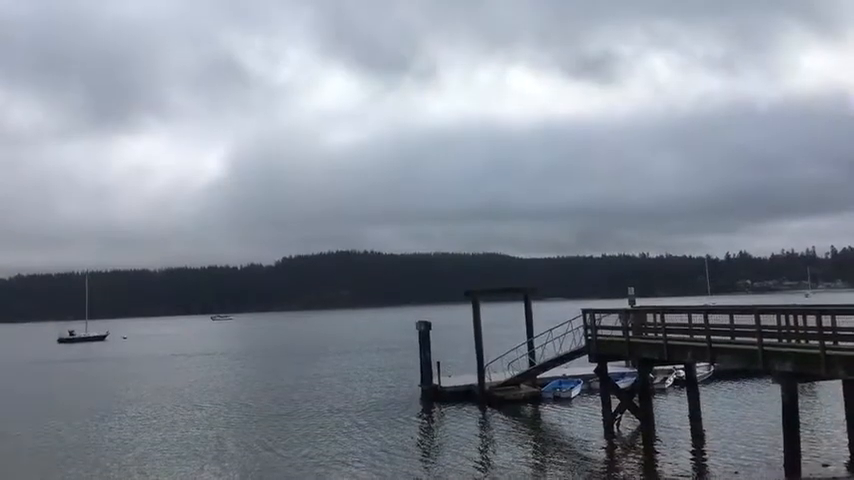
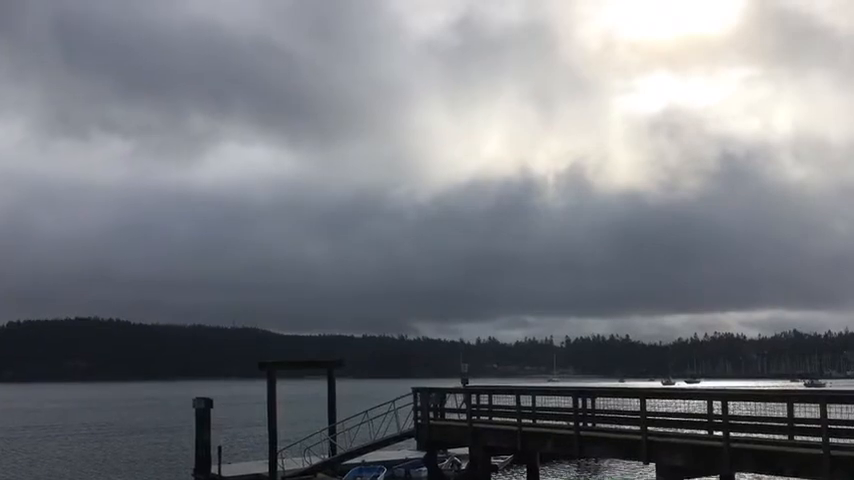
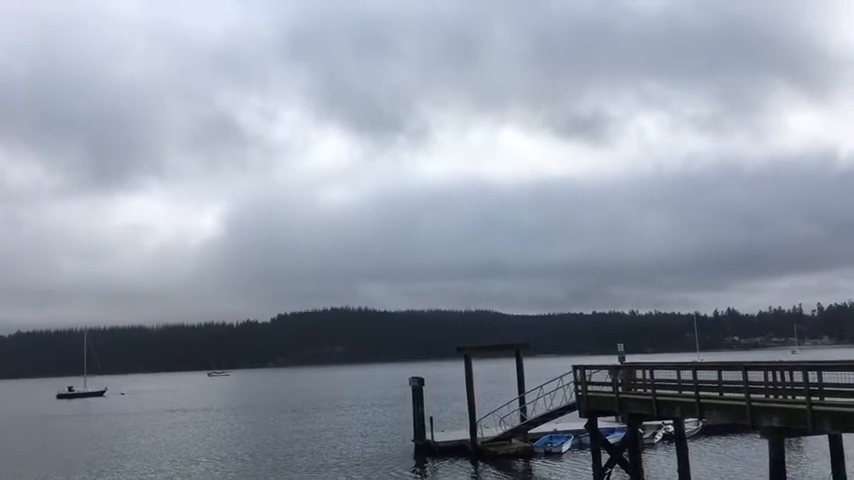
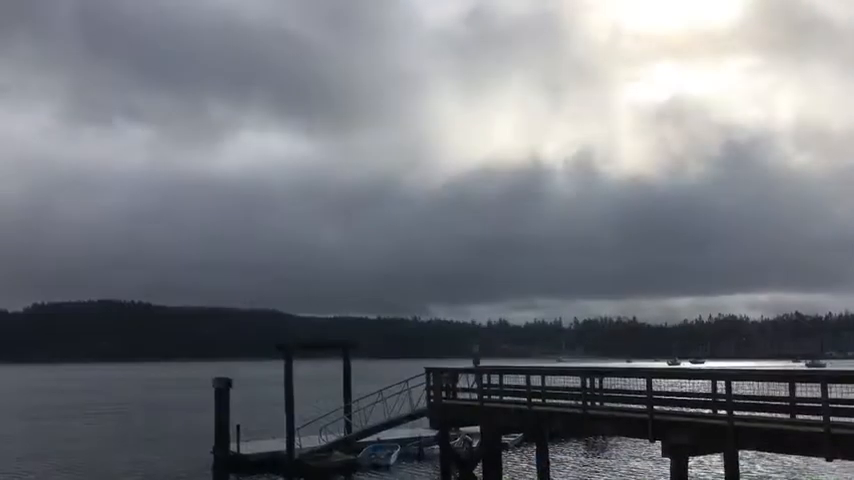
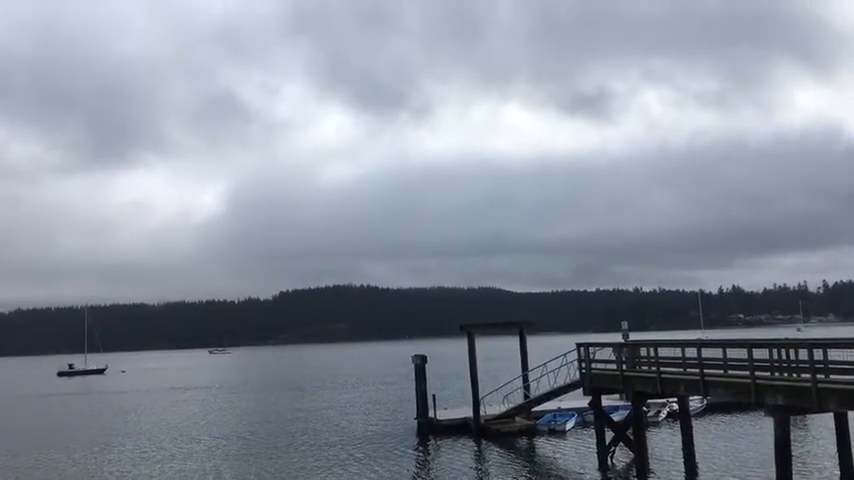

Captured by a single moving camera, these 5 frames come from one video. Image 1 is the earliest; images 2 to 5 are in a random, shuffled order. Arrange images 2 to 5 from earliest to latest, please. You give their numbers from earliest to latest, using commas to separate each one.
5, 3, 4, 2
